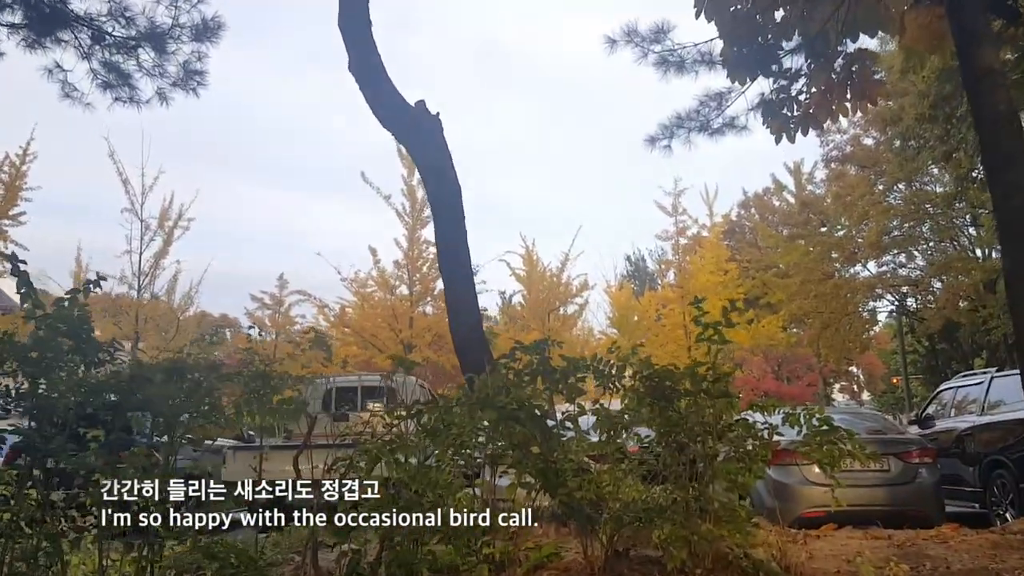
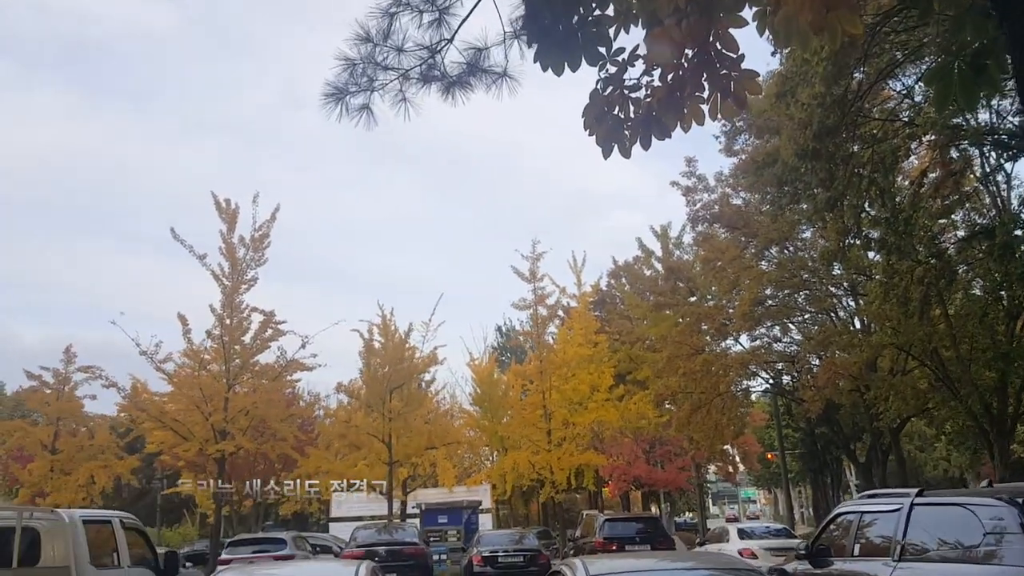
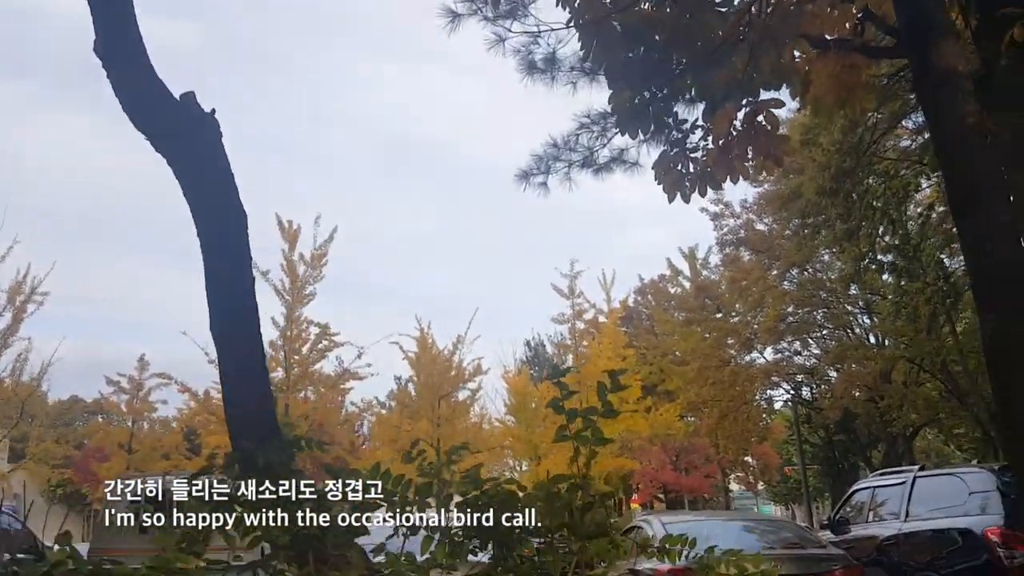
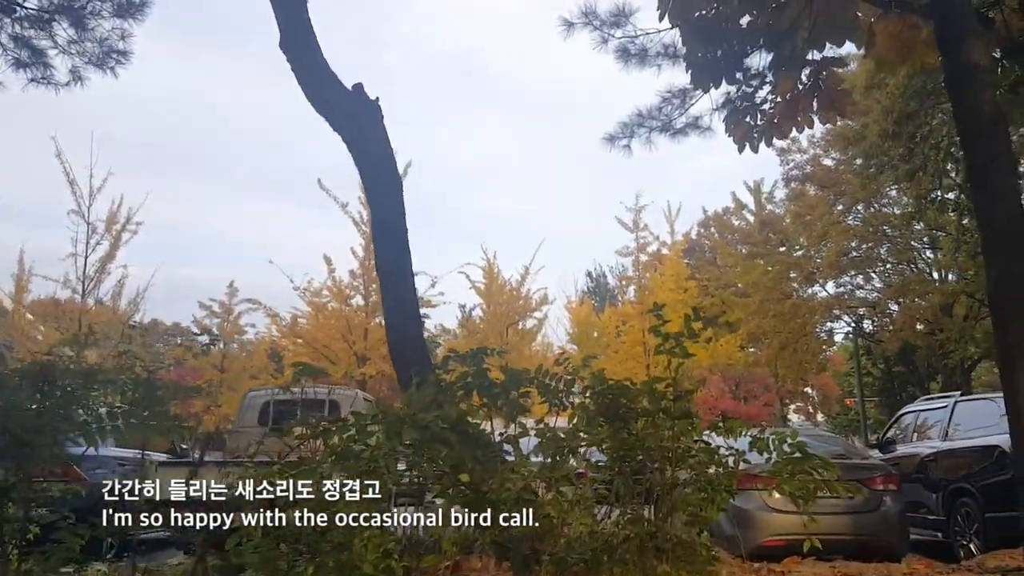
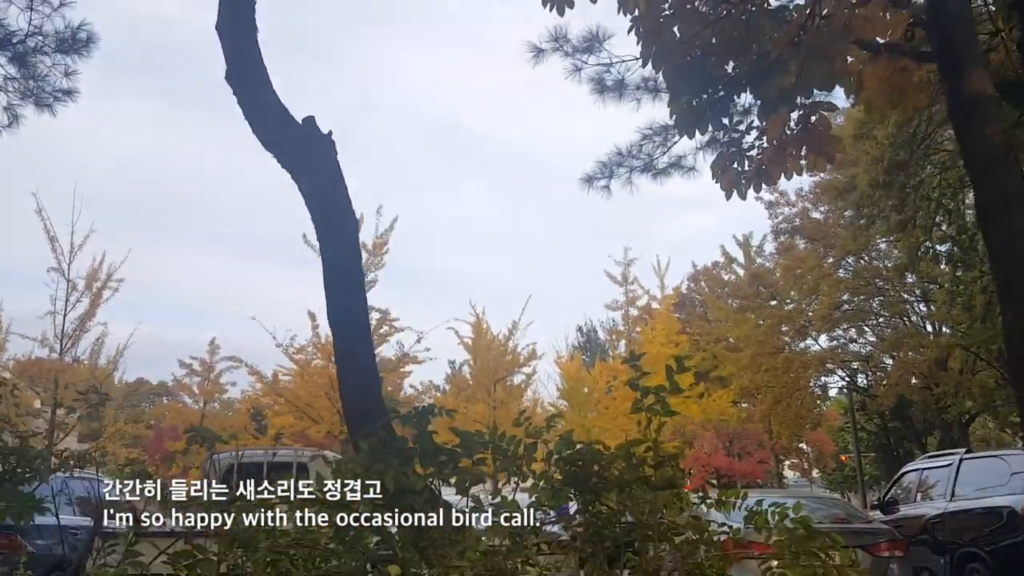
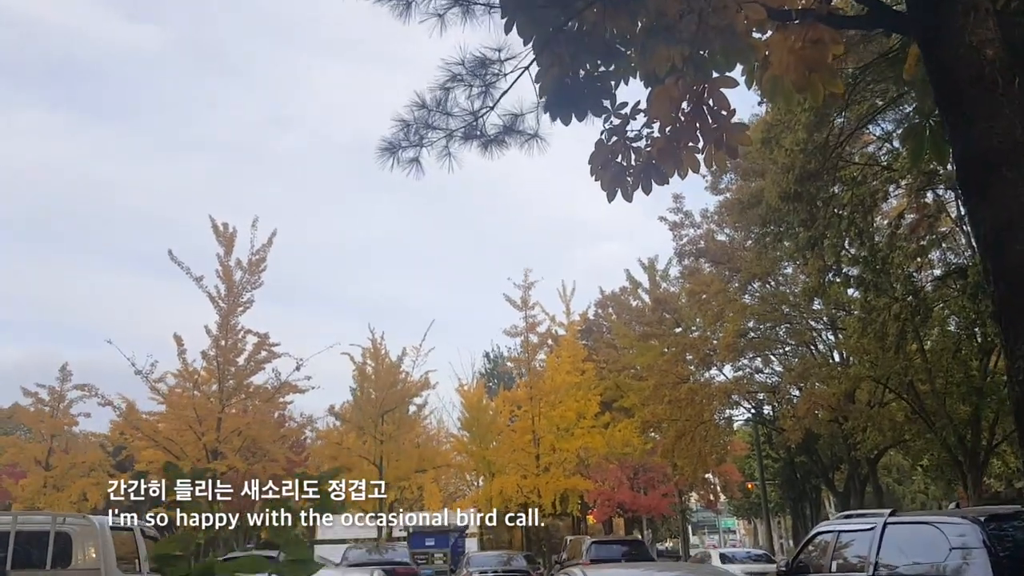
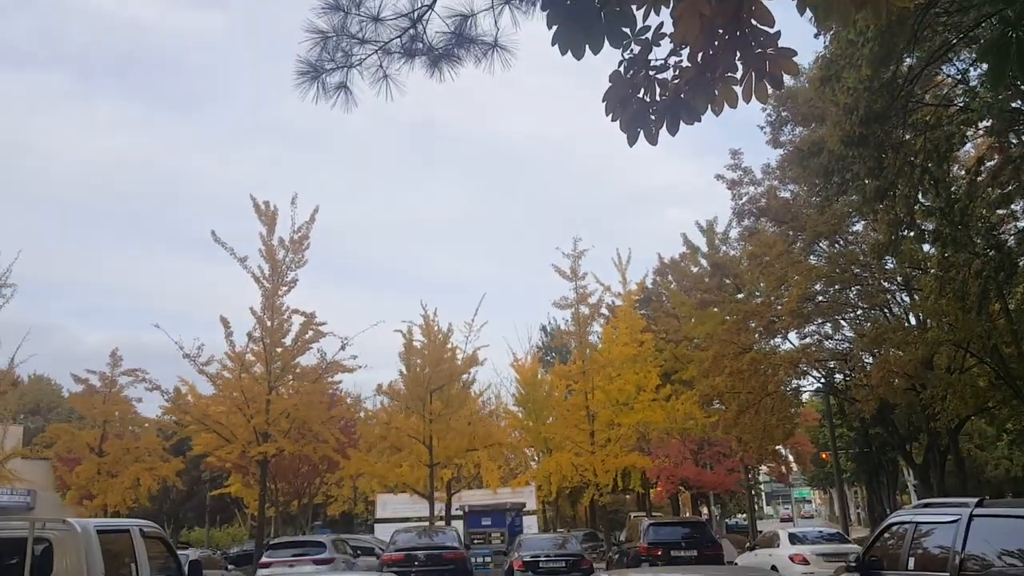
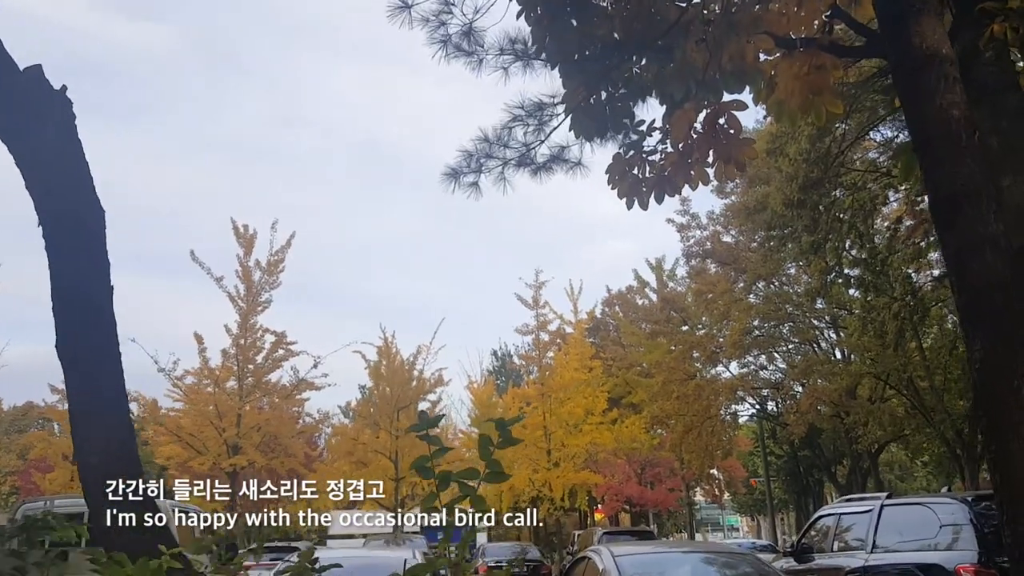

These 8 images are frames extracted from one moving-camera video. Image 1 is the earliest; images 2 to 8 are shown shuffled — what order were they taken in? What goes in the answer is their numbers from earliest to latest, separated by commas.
4, 5, 3, 8, 6, 2, 7
